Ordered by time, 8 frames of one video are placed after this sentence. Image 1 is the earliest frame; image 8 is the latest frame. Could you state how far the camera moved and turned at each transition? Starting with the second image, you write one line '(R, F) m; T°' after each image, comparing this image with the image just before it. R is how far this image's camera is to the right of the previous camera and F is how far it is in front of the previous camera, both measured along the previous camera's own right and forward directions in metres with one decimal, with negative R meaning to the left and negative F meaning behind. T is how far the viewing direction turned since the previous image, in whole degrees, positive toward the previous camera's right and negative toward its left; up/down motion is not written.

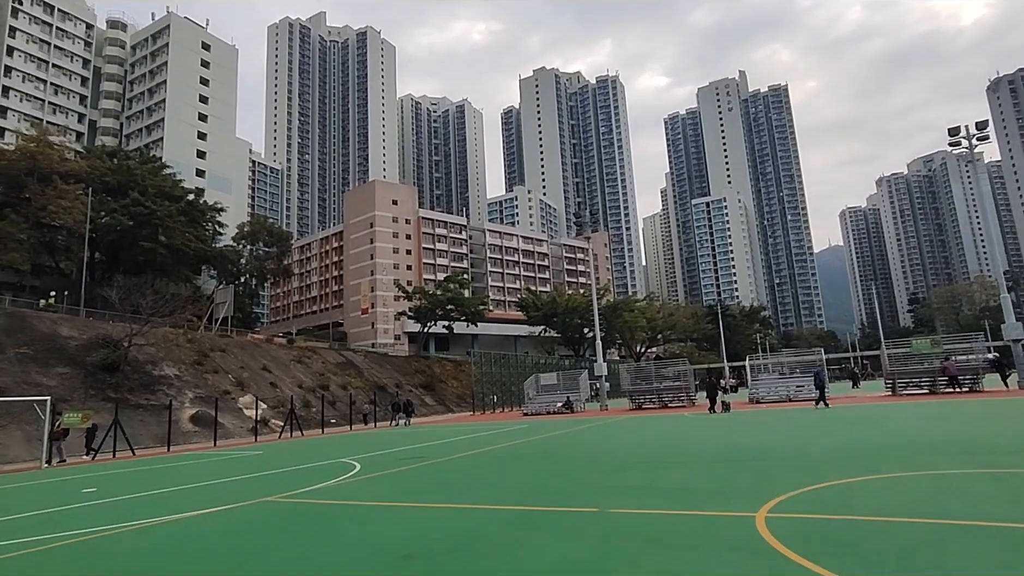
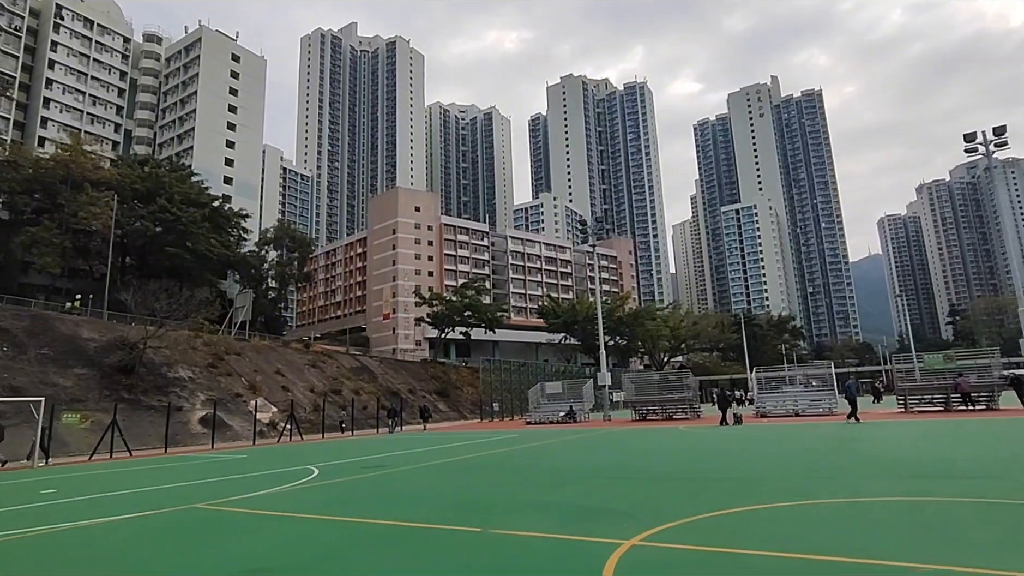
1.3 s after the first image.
(+1.1, +0.1) m; -3°
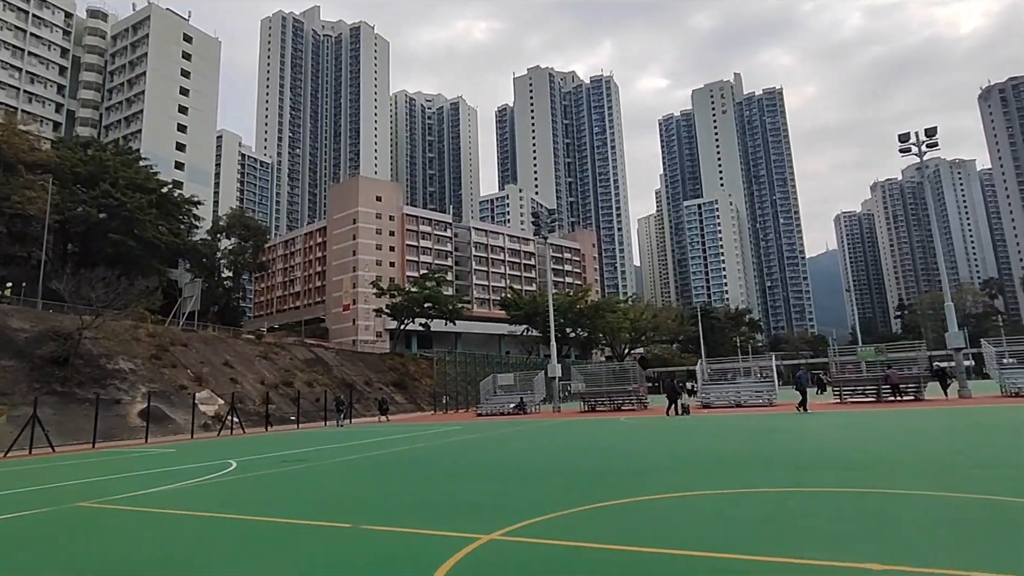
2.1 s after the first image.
(+0.7, +0.1) m; +3°
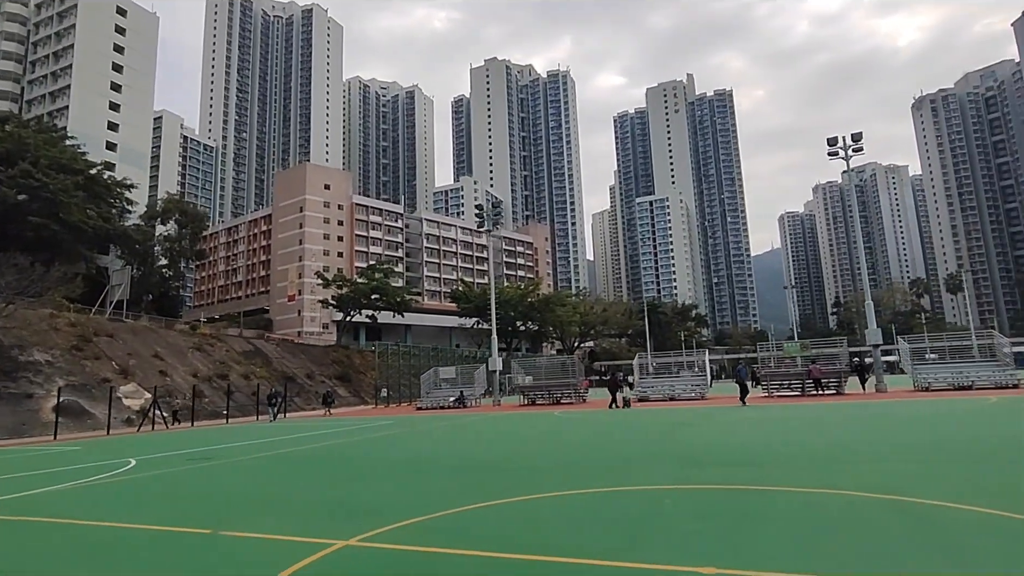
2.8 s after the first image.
(+0.6, +0.1) m; +4°
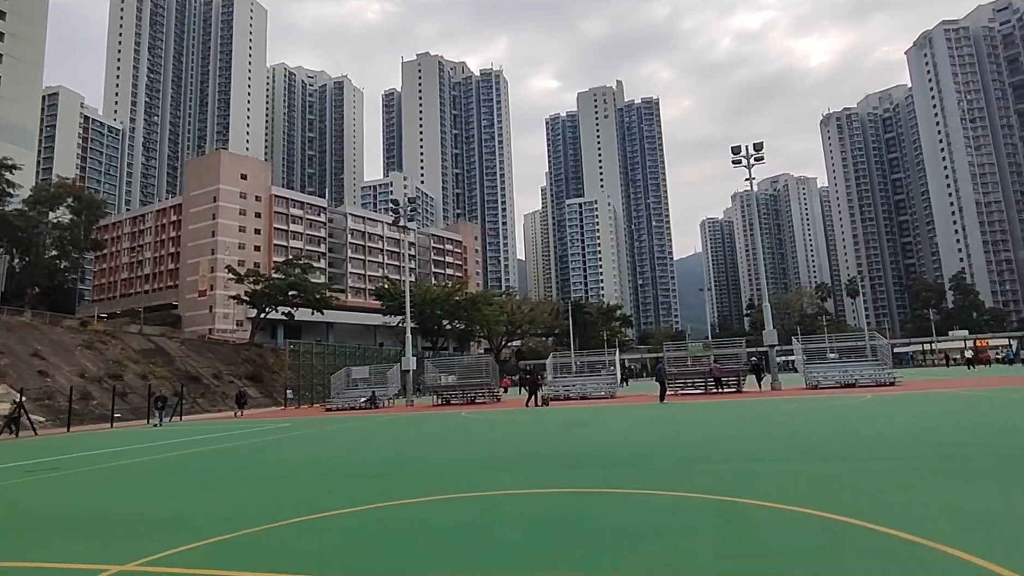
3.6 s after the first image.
(+0.7, +0.2) m; +7°
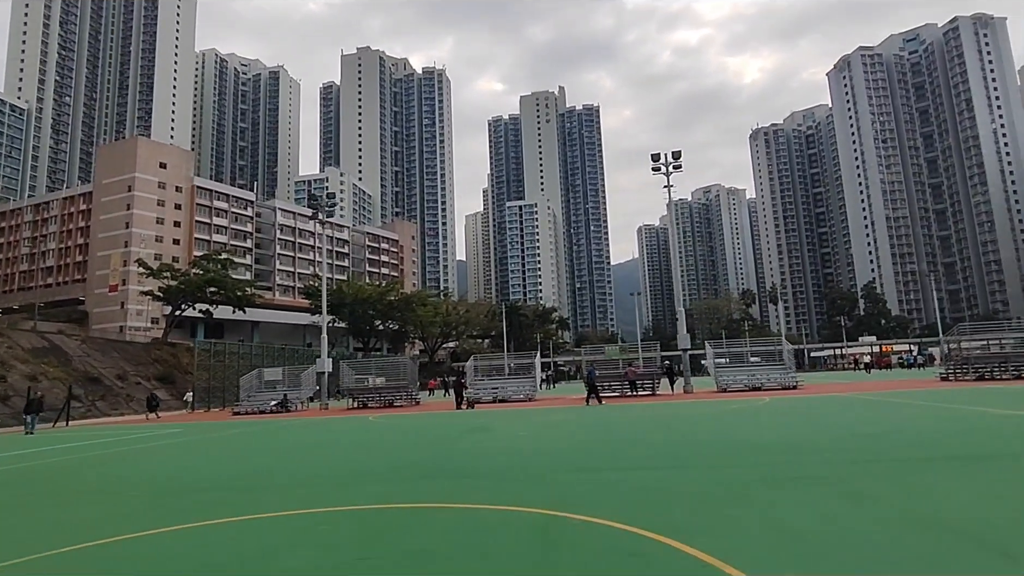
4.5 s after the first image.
(+0.8, +0.3) m; +6°
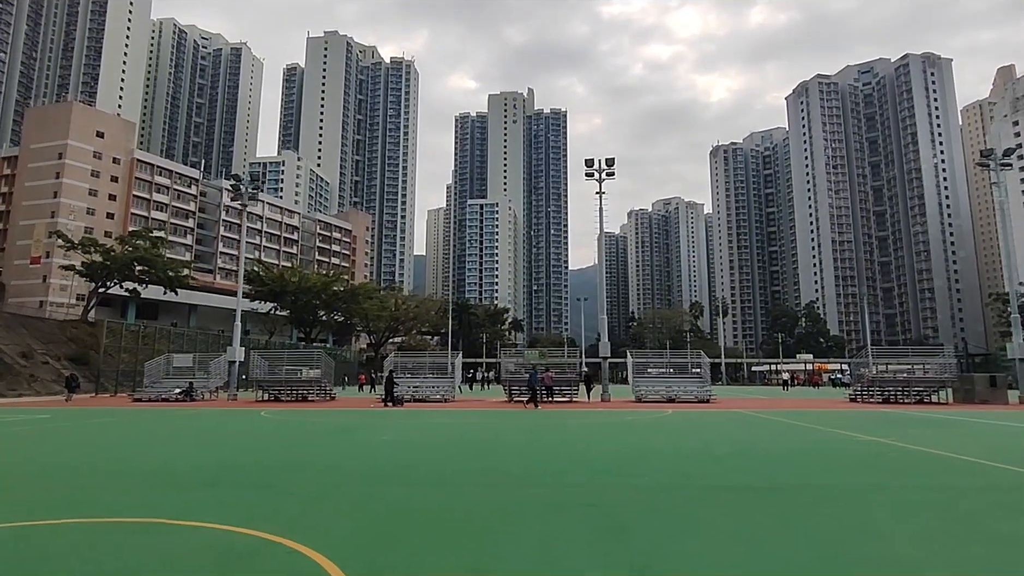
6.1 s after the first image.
(+1.3, +0.4) m; +4°
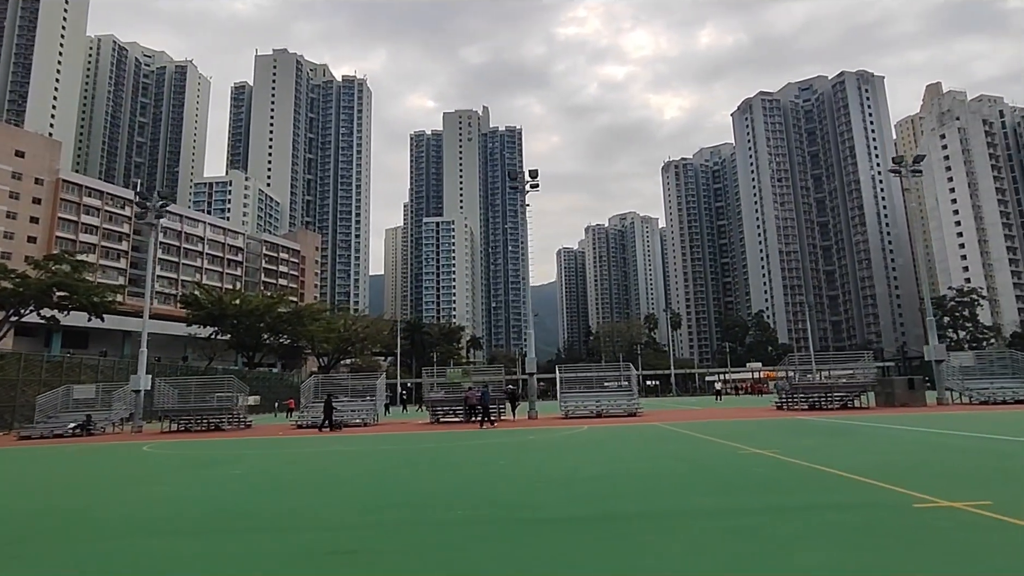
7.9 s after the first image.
(+1.4, +0.6) m; +4°
